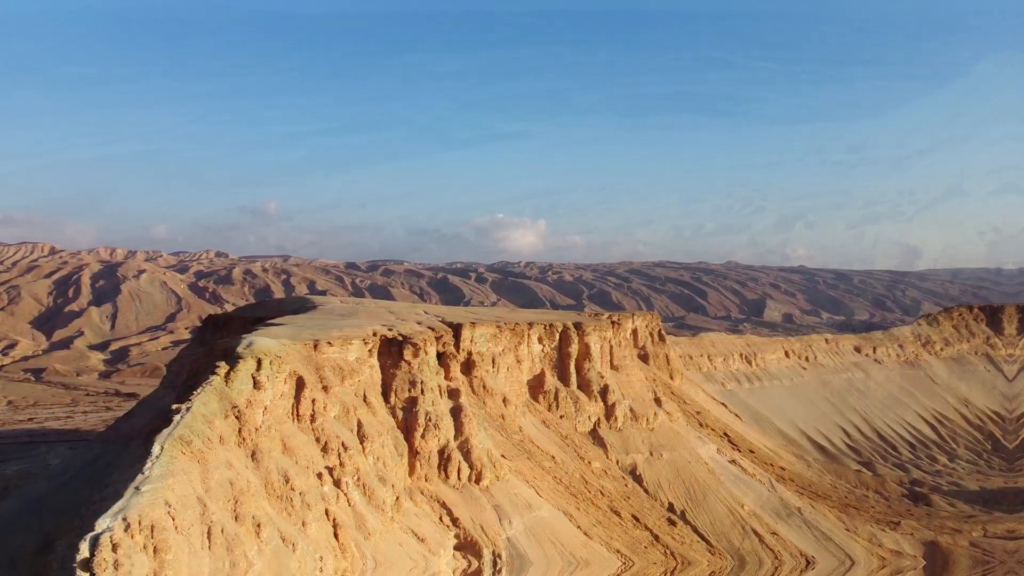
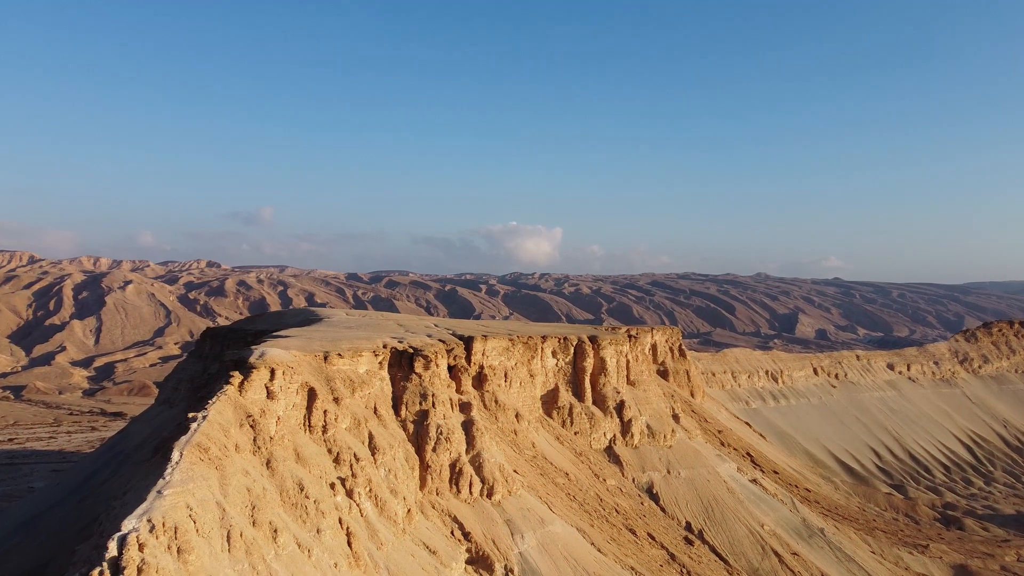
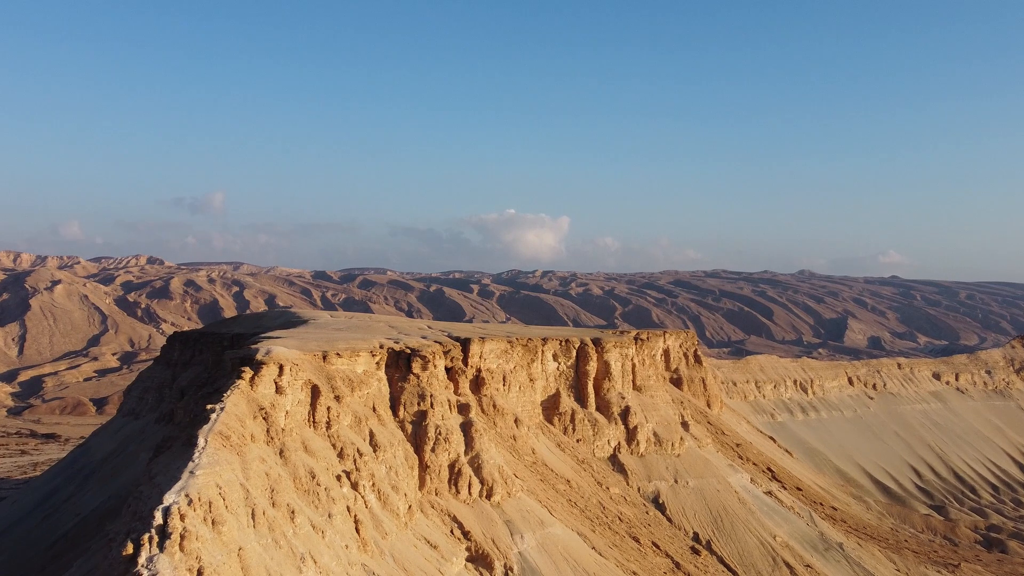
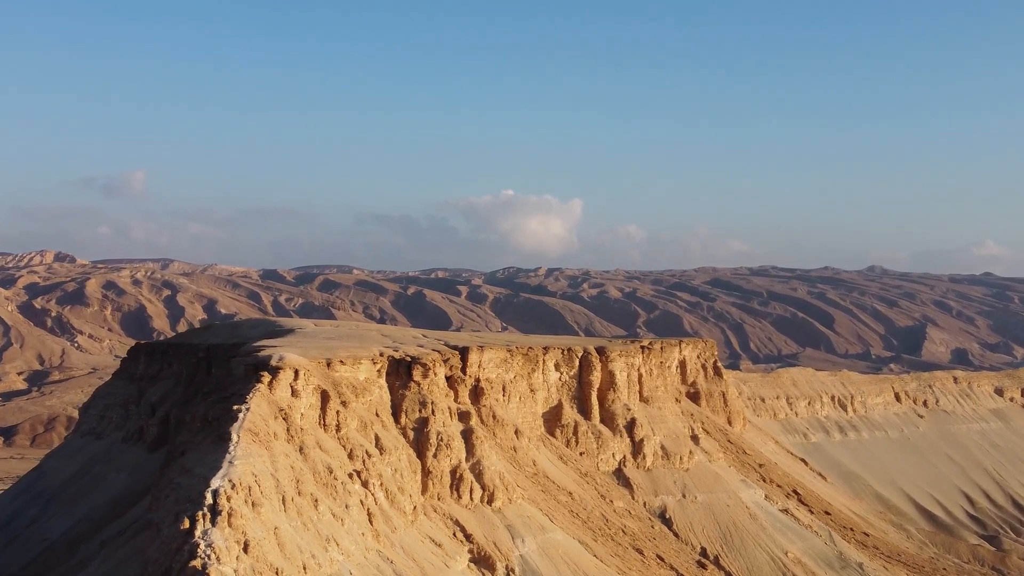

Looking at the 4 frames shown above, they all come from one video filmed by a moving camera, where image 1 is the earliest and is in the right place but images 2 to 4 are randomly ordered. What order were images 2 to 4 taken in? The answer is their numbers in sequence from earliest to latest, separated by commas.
2, 3, 4
